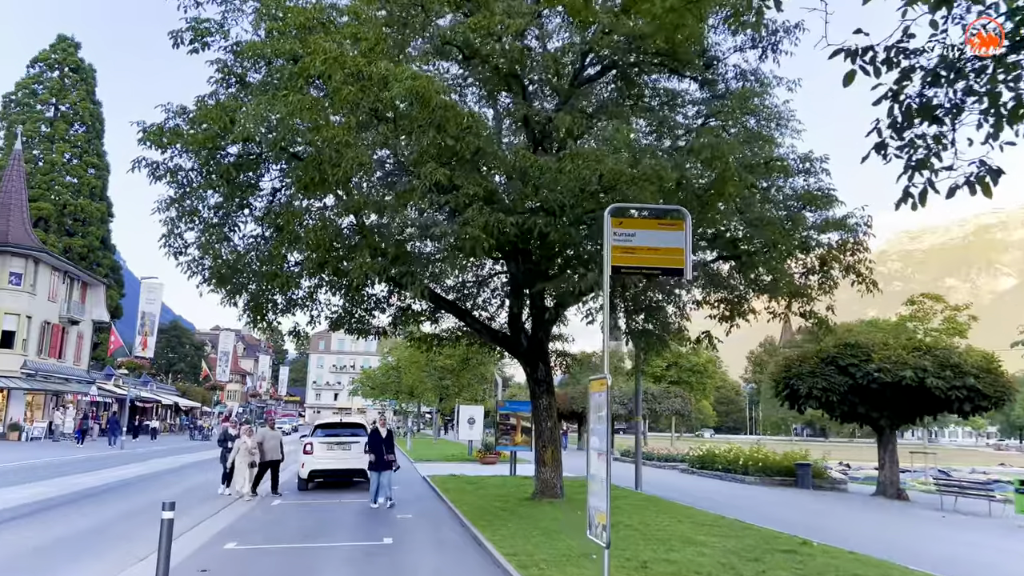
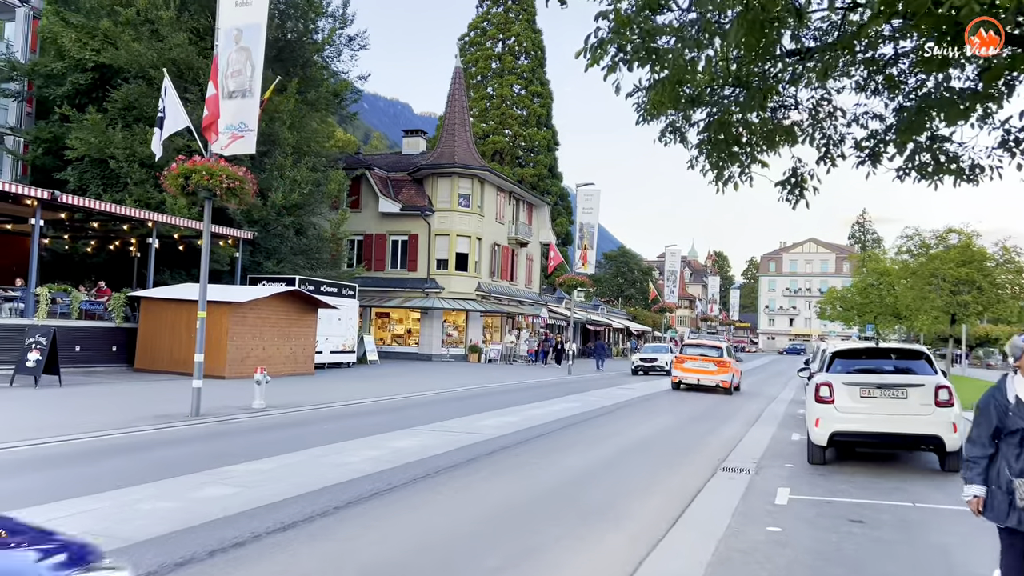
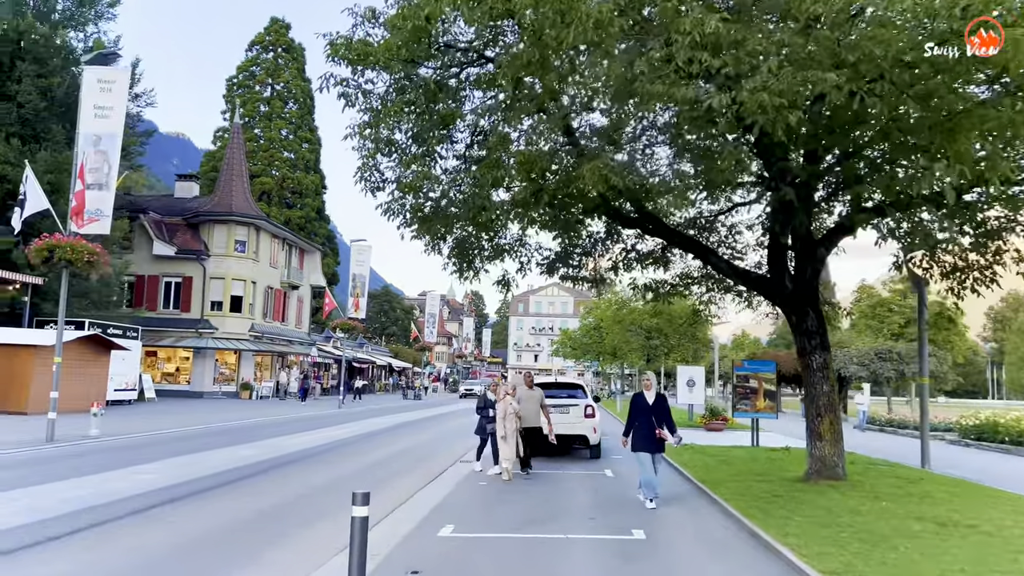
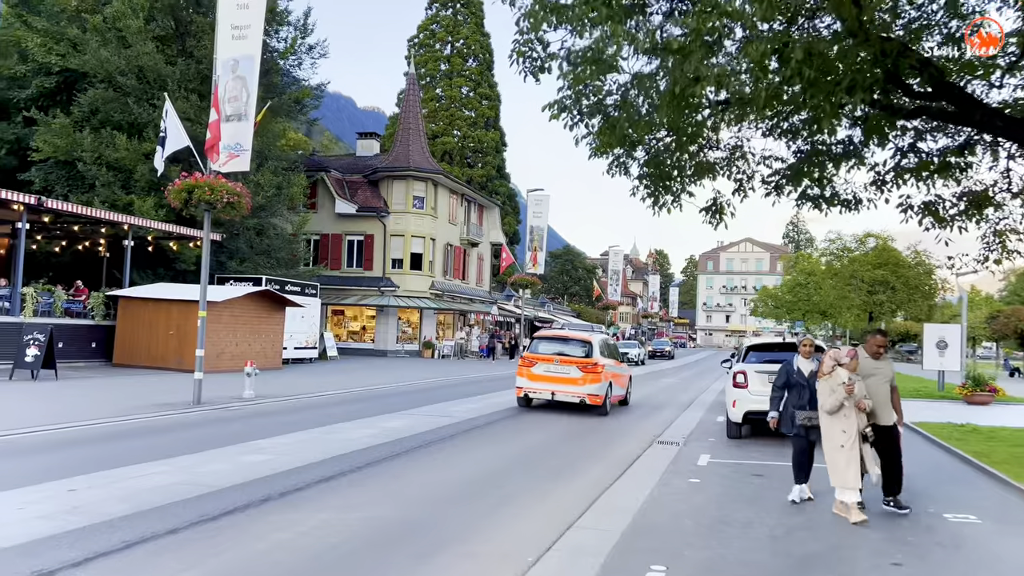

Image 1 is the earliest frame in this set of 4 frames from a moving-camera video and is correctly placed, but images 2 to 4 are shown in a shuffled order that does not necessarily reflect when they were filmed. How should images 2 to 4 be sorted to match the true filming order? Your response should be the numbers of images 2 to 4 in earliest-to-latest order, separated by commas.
3, 4, 2
